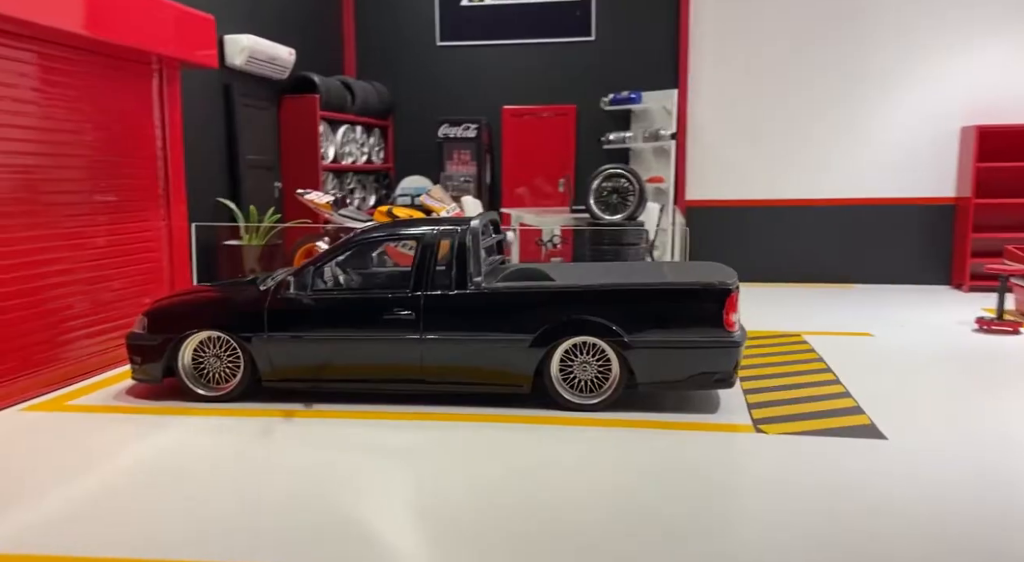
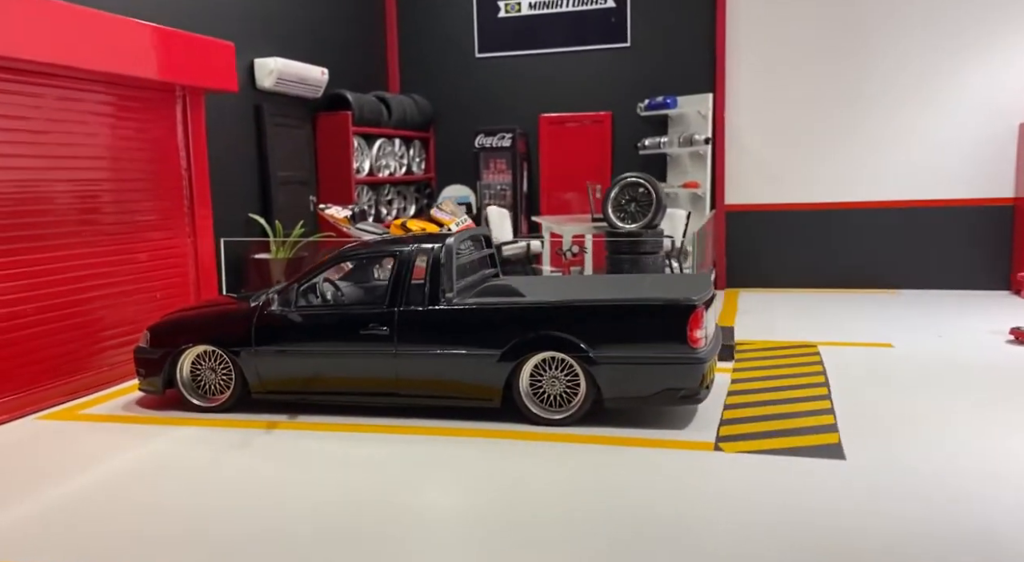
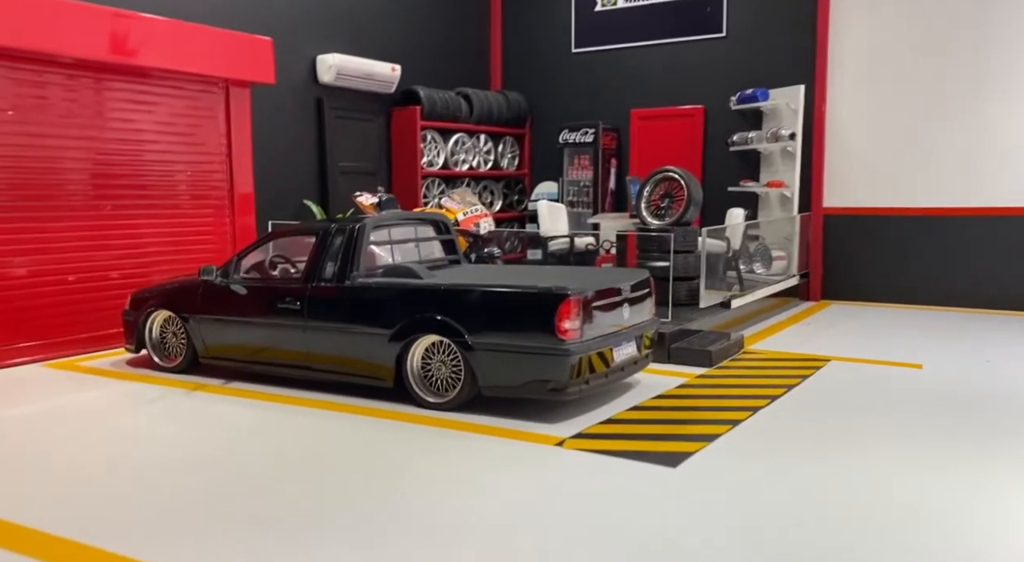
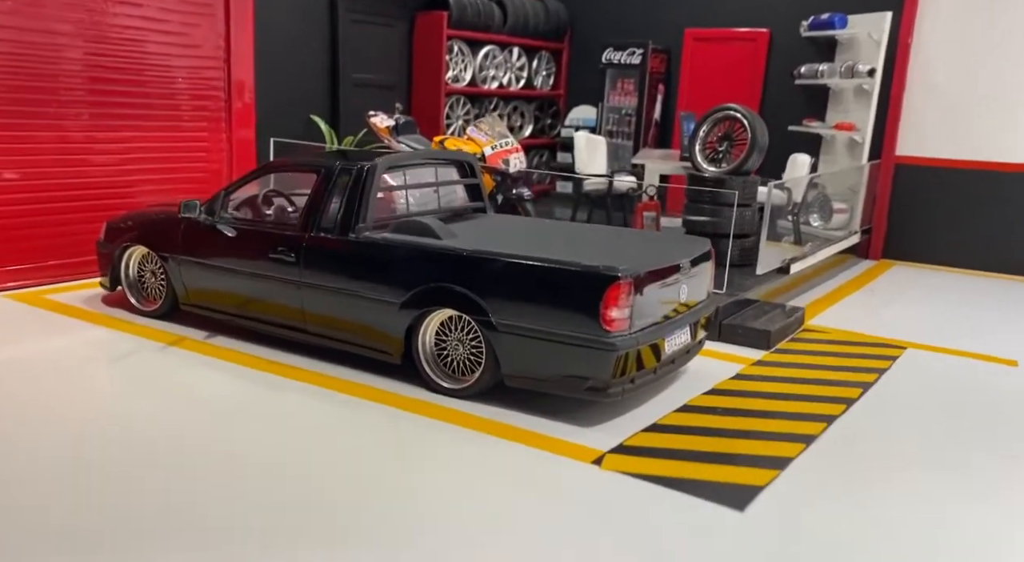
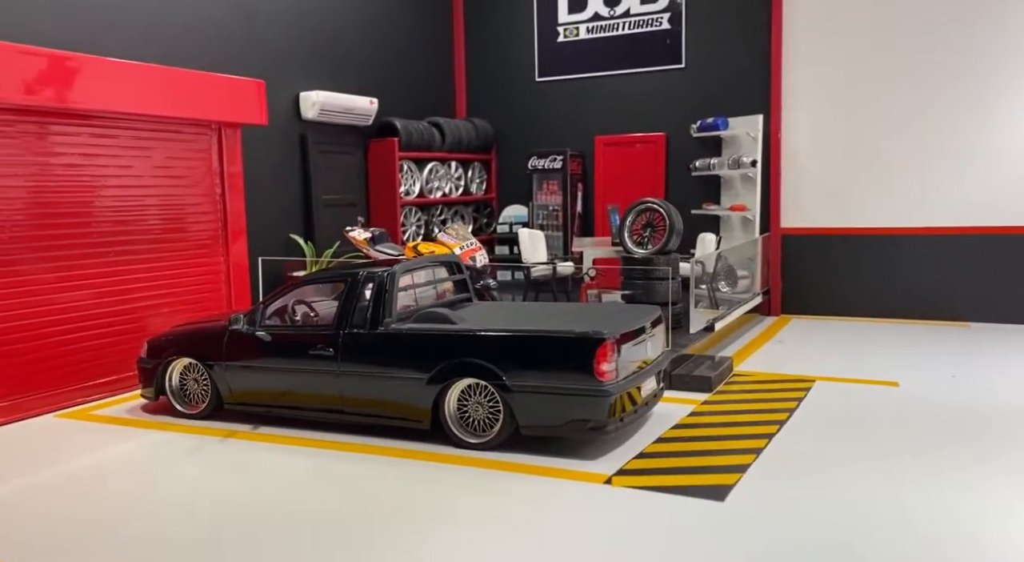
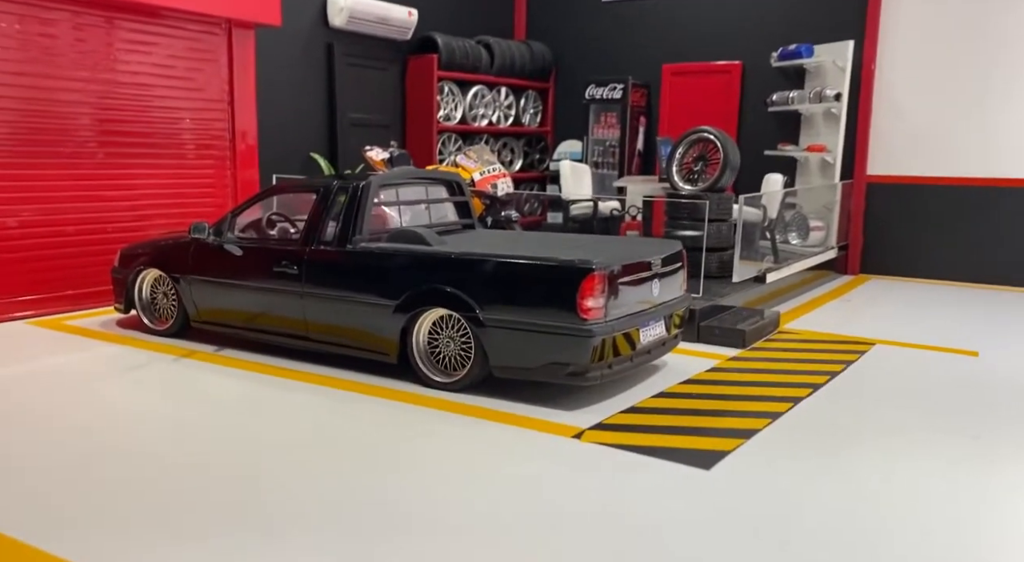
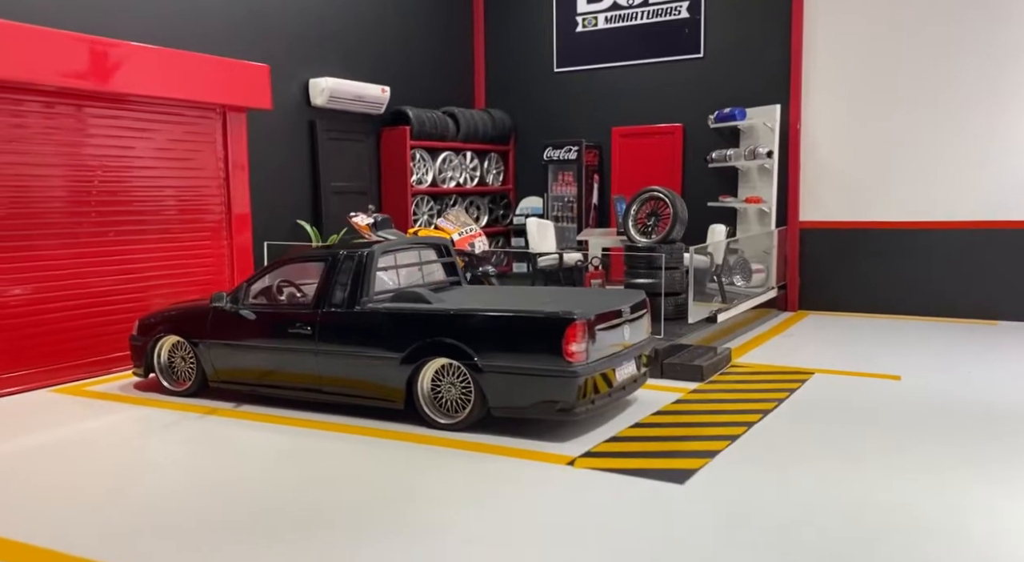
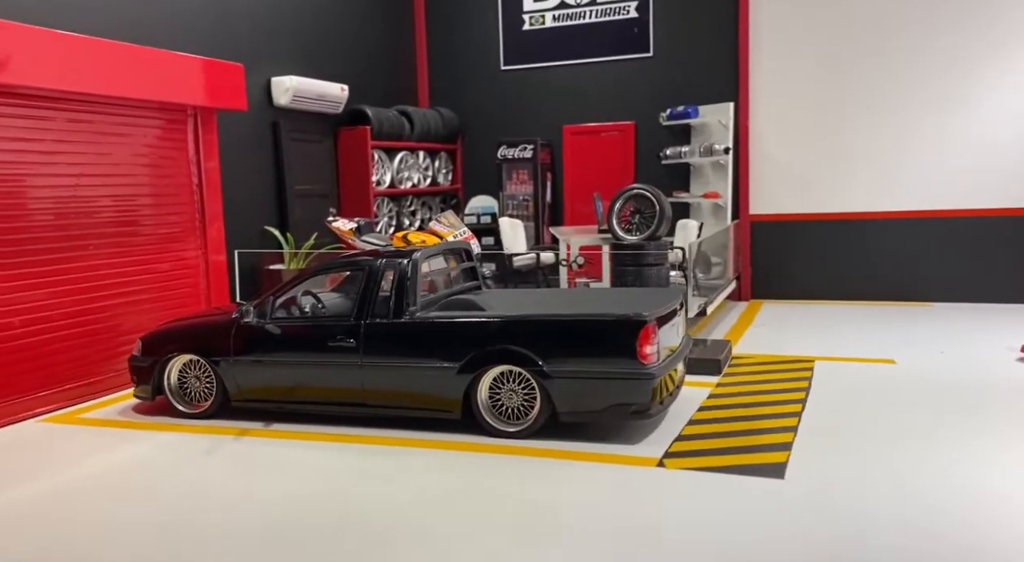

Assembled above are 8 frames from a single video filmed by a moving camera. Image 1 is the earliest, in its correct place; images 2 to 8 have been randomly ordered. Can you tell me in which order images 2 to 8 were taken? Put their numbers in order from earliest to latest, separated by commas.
2, 8, 5, 7, 3, 6, 4
